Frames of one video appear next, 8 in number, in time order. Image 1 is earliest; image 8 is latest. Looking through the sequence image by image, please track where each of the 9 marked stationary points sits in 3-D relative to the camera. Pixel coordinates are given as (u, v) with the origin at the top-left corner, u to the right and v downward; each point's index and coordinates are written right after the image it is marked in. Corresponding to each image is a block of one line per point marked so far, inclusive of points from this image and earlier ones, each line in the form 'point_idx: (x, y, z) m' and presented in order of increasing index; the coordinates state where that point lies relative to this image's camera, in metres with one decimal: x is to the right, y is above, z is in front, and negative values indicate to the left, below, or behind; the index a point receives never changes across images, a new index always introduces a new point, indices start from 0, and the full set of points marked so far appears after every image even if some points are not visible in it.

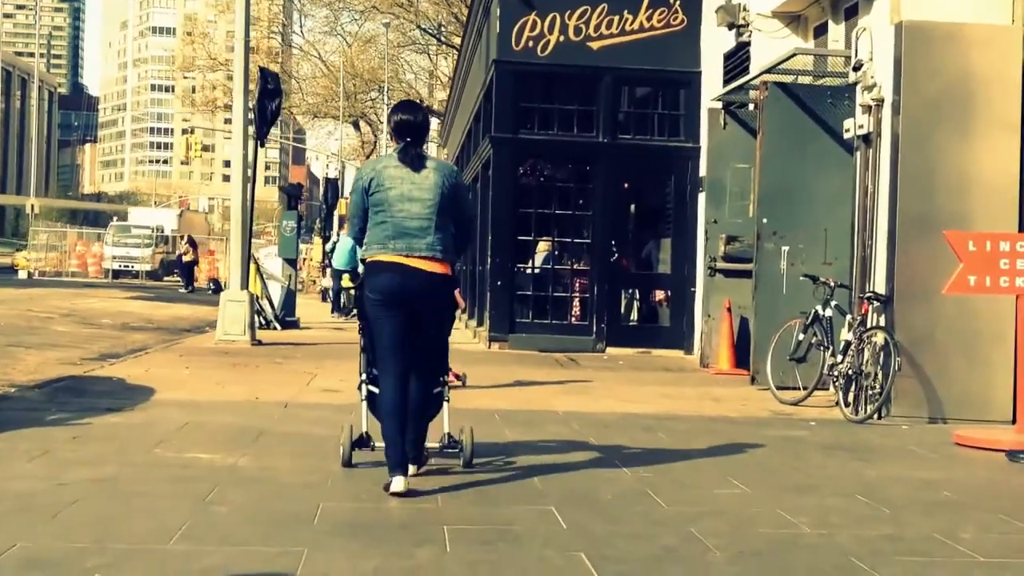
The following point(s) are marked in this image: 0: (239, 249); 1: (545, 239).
0: (-3.9, +0.6, +15.0) m
1: (+0.5, +0.8, +16.5) m
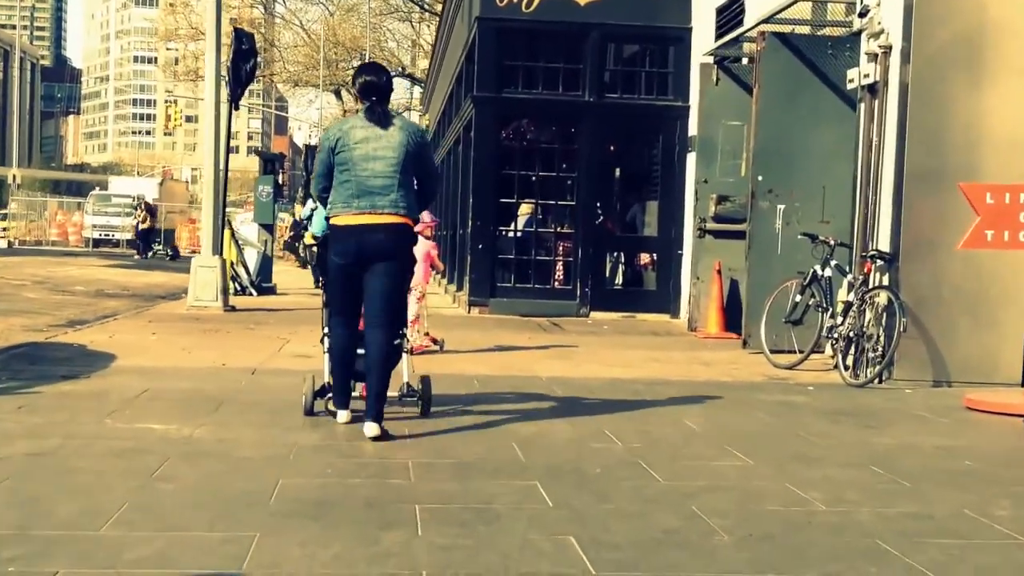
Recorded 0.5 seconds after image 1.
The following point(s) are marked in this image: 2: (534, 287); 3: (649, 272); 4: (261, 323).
0: (-4.1, +1.1, +14.4) m
1: (+0.2, +1.3, +15.9) m
2: (+0.3, 0.0, +16.0) m
3: (+2.1, +0.2, +16.1) m
4: (-3.1, -0.4, +12.9) m
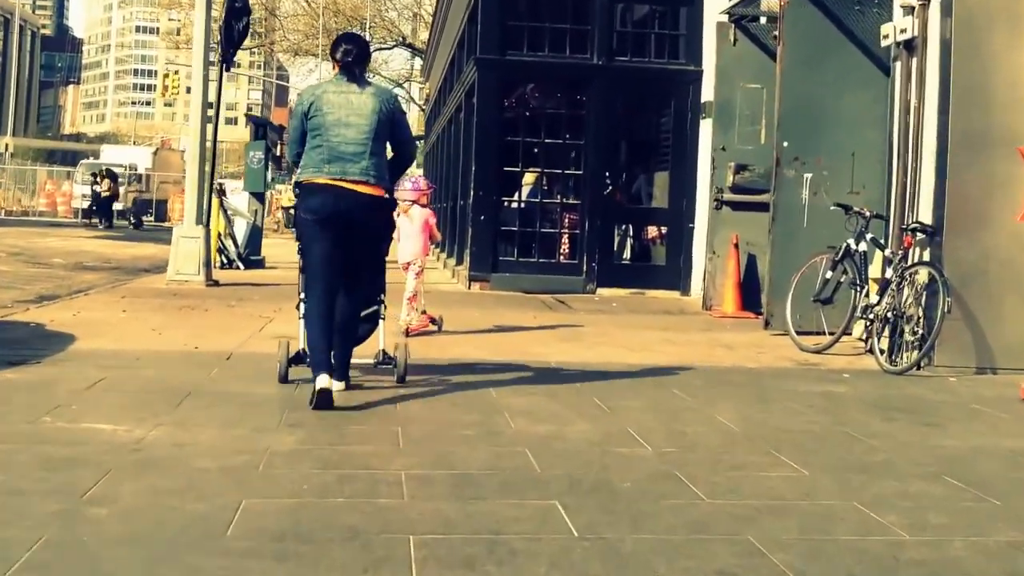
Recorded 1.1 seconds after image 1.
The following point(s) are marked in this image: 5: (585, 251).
0: (-4.1, +1.4, +13.4) m
1: (+0.3, +1.7, +14.9) m
2: (+0.4, +0.4, +15.1) m
3: (+2.1, +0.6, +15.2) m
4: (-3.1, -0.1, +12.0) m
5: (+1.0, +0.5, +14.9) m
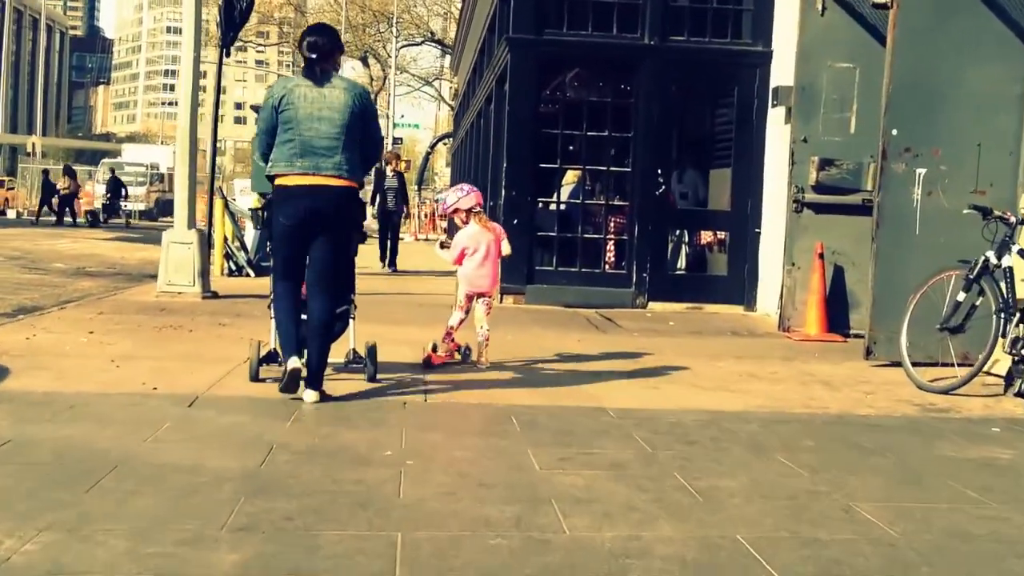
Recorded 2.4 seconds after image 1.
0: (-3.6, +1.3, +11.8) m
1: (+0.8, +1.5, +13.2) m
2: (+0.9, +0.2, +13.3) m
3: (+2.6, +0.4, +13.3) m
4: (-2.7, -0.3, +10.3) m
5: (+1.5, +0.4, +13.1) m
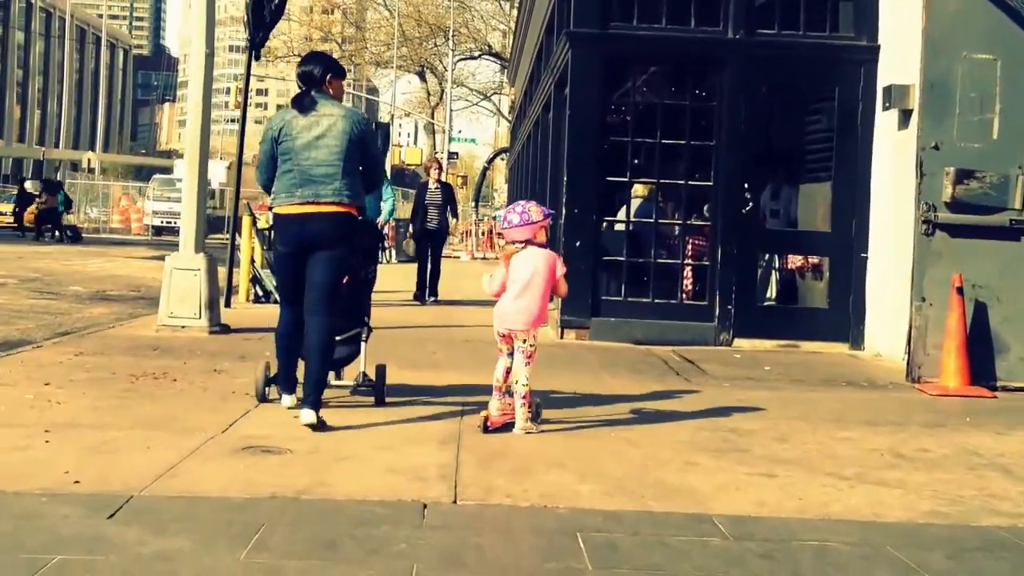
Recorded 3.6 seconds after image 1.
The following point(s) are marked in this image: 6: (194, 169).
0: (-3.1, +1.0, +10.1) m
1: (+1.4, +1.2, +11.3) m
2: (+1.5, -0.1, +11.4) m
3: (+3.3, +0.1, +11.3) m
4: (-2.2, -0.6, +8.5) m
5: (+2.2, 0.0, +11.2) m
6: (-3.1, +1.2, +10.1) m
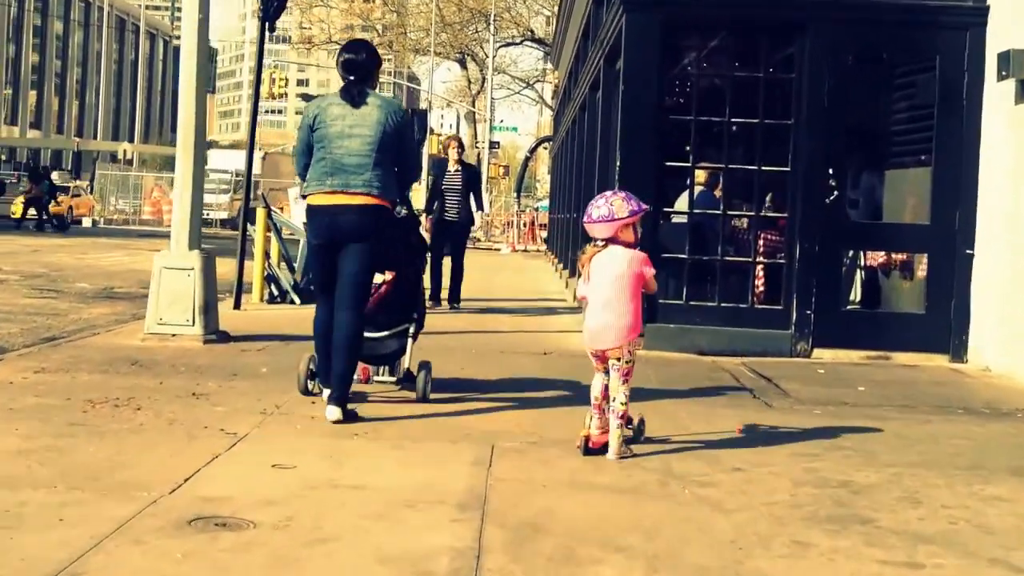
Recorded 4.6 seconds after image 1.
0: (-2.7, +0.9, +8.7) m
1: (+1.8, +1.2, +9.7) m
2: (+1.9, -0.2, +9.8) m
3: (+3.7, 0.0, +9.7) m
4: (-1.9, -0.6, +7.1) m
5: (+2.6, 0.0, +9.6) m
6: (-2.7, +1.2, +8.7) m
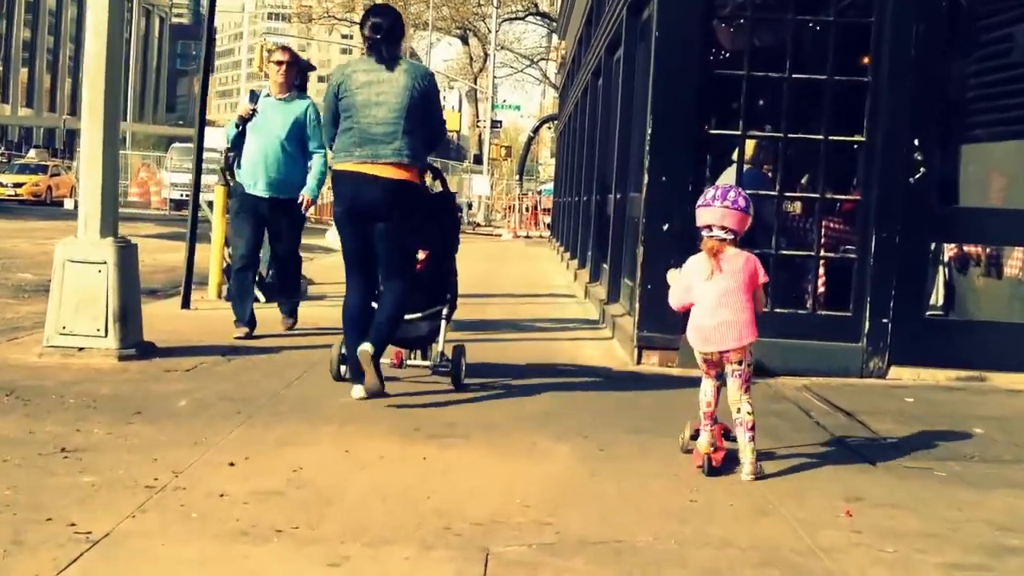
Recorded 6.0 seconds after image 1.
0: (-2.7, +0.9, +6.8) m
1: (+1.9, +1.1, +7.8) m
2: (+1.9, -0.2, +7.9) m
3: (+3.7, 0.0, +7.7) m
4: (-1.9, -0.6, +5.2) m
5: (+2.6, -0.1, +7.6) m
6: (-2.7, +1.1, +6.8) m
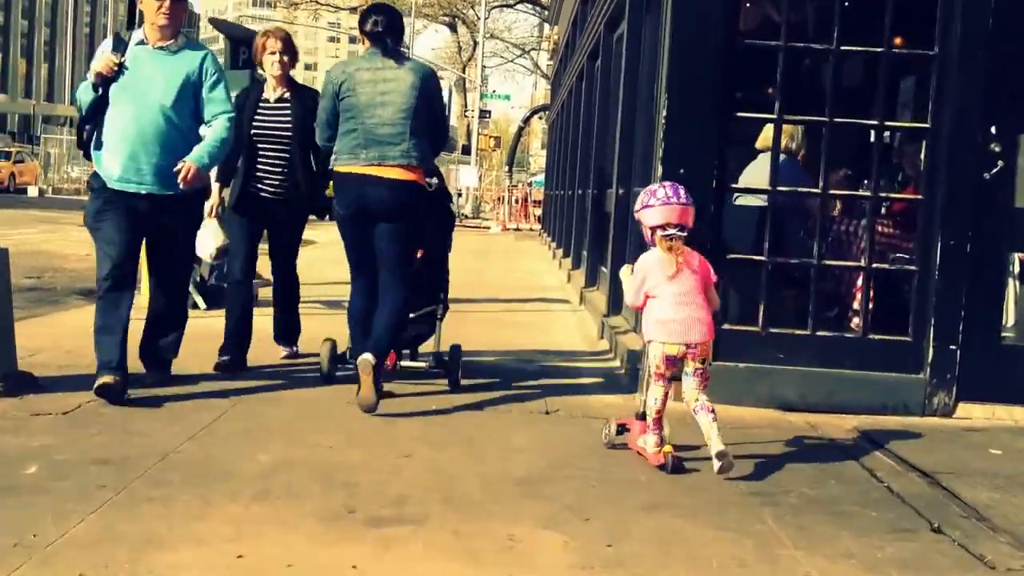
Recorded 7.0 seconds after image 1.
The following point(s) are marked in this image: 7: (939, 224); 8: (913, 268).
0: (-2.8, +0.9, +5.3) m
1: (+1.8, +1.0, +6.3) m
2: (+1.8, -0.3, +6.4) m
3: (+3.6, -0.1, +6.3) m
4: (-2.0, -0.7, +3.7) m
5: (+2.5, -0.2, +6.2) m
6: (-2.8, +1.1, +5.2) m
7: (+2.5, +0.3, +6.1) m
8: (+2.4, +0.1, +6.3) m
